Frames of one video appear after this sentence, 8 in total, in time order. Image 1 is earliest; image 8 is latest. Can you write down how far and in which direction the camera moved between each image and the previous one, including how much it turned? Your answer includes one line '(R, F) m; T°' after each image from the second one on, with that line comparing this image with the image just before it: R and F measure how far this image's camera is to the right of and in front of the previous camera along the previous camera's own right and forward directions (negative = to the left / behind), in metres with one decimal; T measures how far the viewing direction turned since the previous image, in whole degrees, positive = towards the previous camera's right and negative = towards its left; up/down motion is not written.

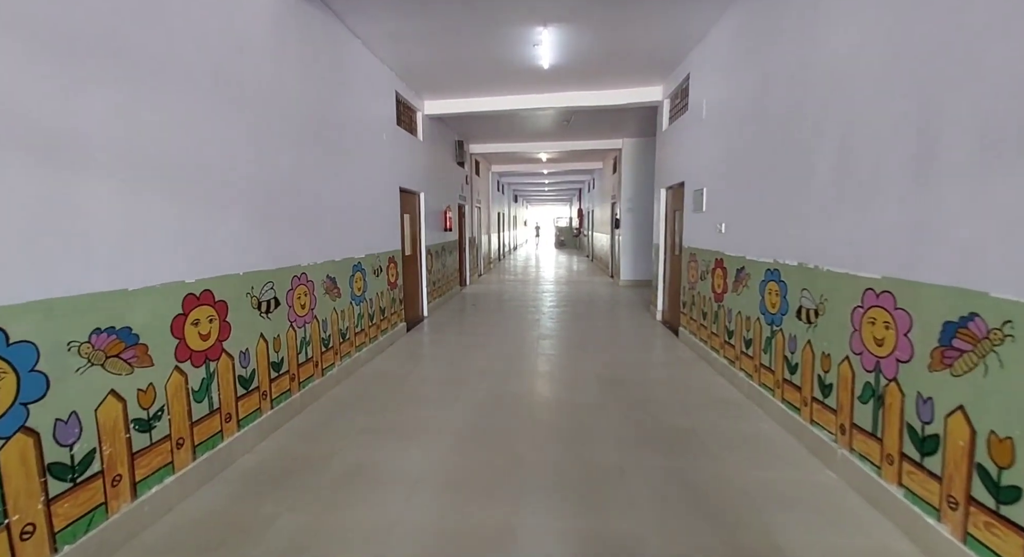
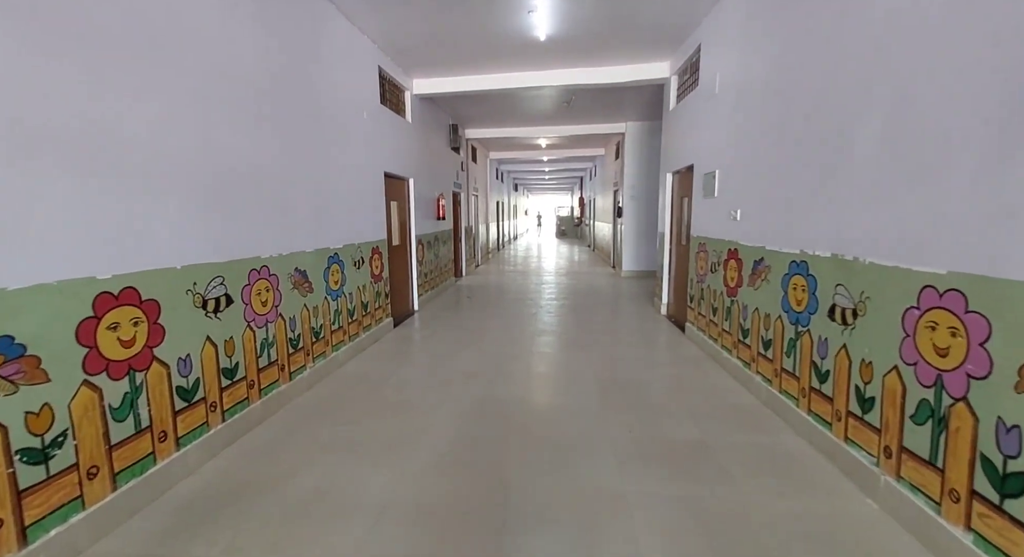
(+0.1, +0.4) m; 0°
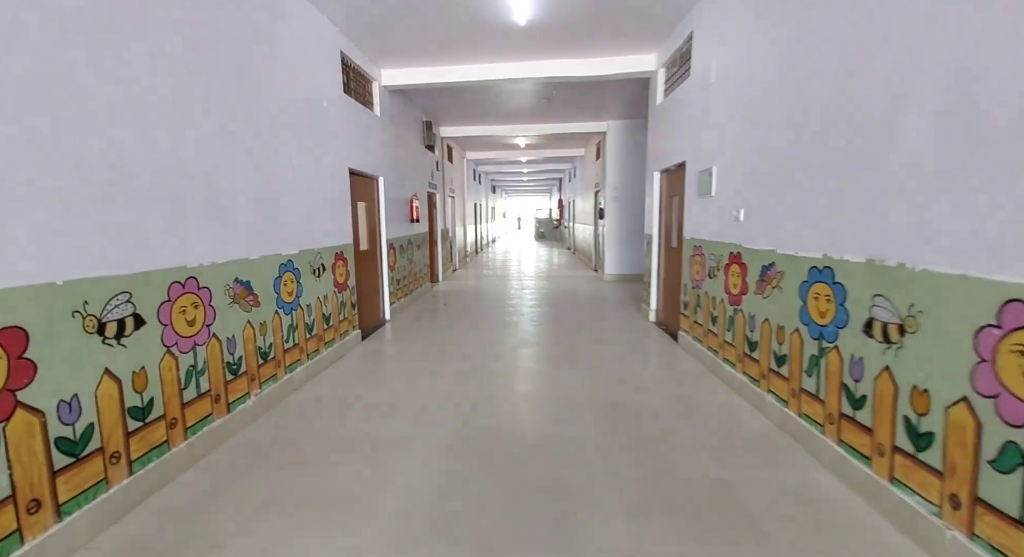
(0.0, +0.4) m; +3°
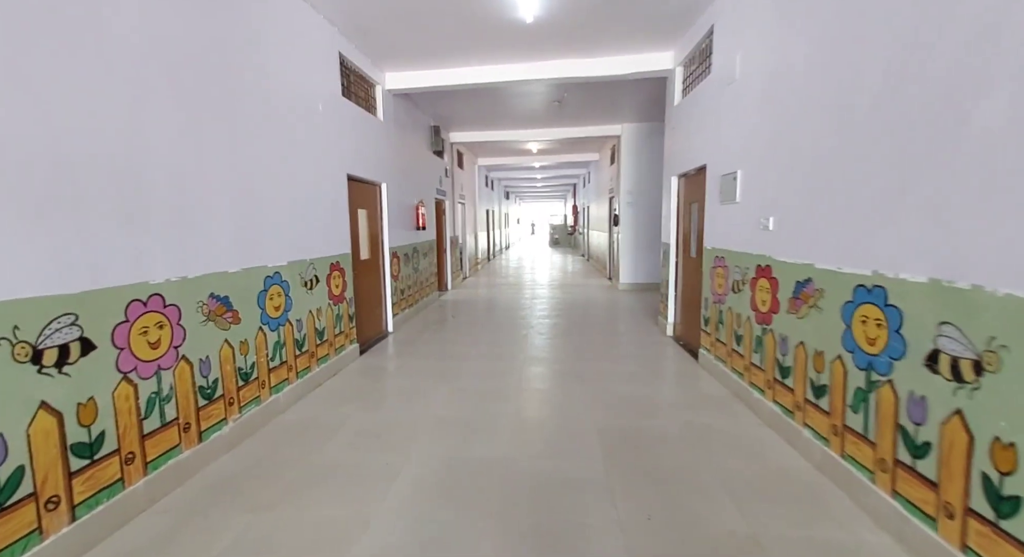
(+0.1, +0.3) m; -2°
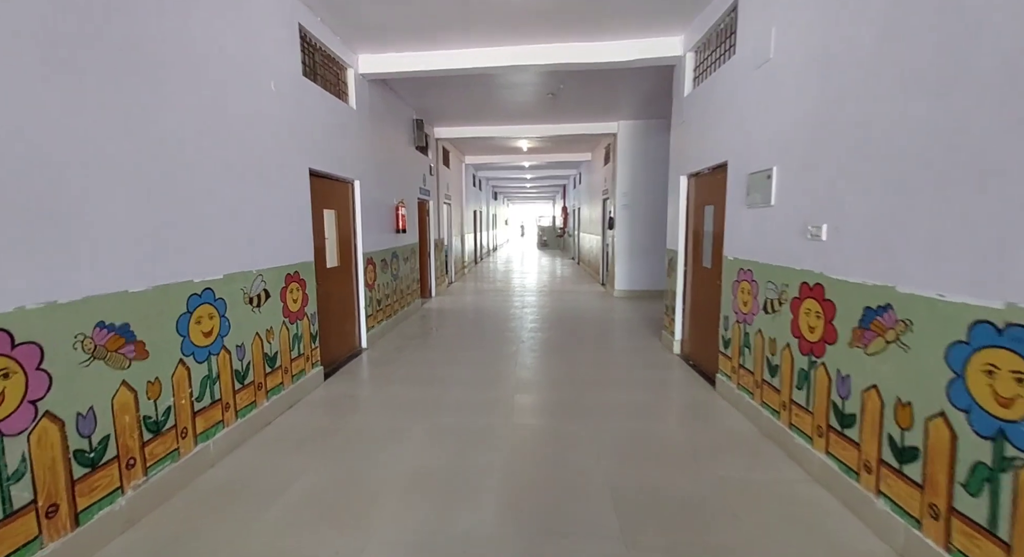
(0.0, +0.6) m; +1°
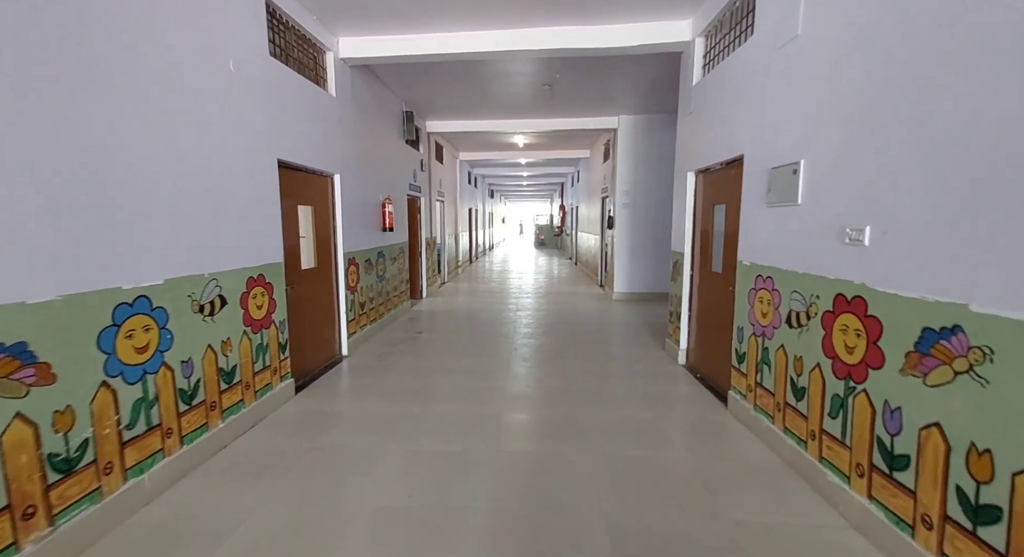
(0.0, +0.4) m; 0°
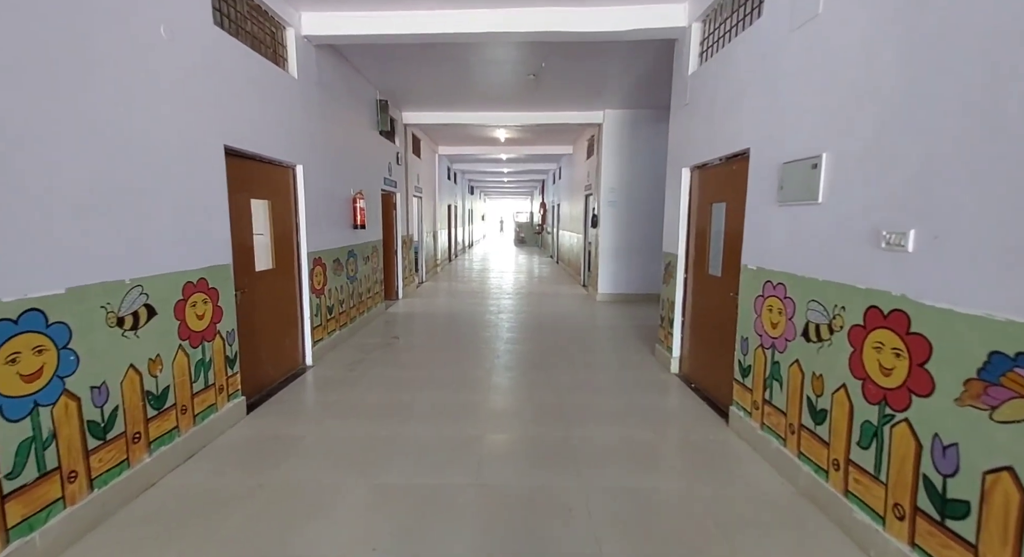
(0.0, +0.4) m; +2°
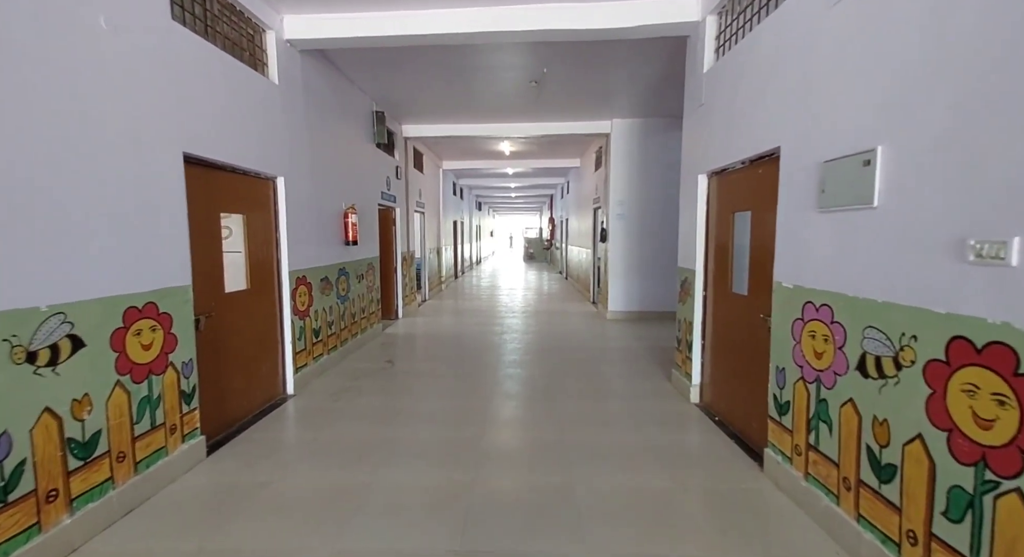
(+0.1, +0.4) m; -1°
